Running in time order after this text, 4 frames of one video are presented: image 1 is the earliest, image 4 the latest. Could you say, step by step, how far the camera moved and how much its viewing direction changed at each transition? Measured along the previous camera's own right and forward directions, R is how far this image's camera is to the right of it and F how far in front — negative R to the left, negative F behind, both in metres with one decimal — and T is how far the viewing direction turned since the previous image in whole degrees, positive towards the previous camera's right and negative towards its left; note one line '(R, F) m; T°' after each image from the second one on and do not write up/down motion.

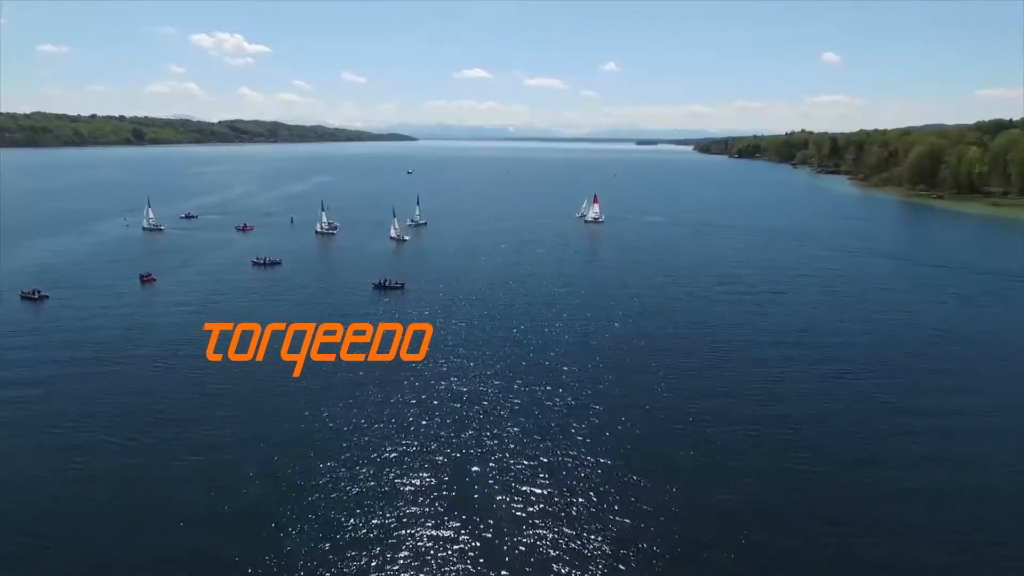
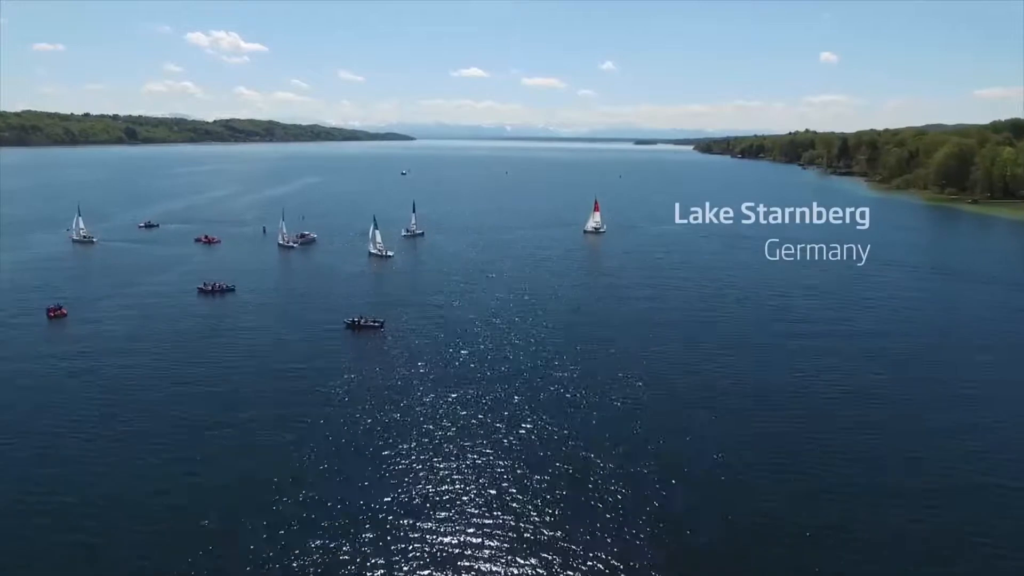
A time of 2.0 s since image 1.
(-0.2, +7.5) m; 0°
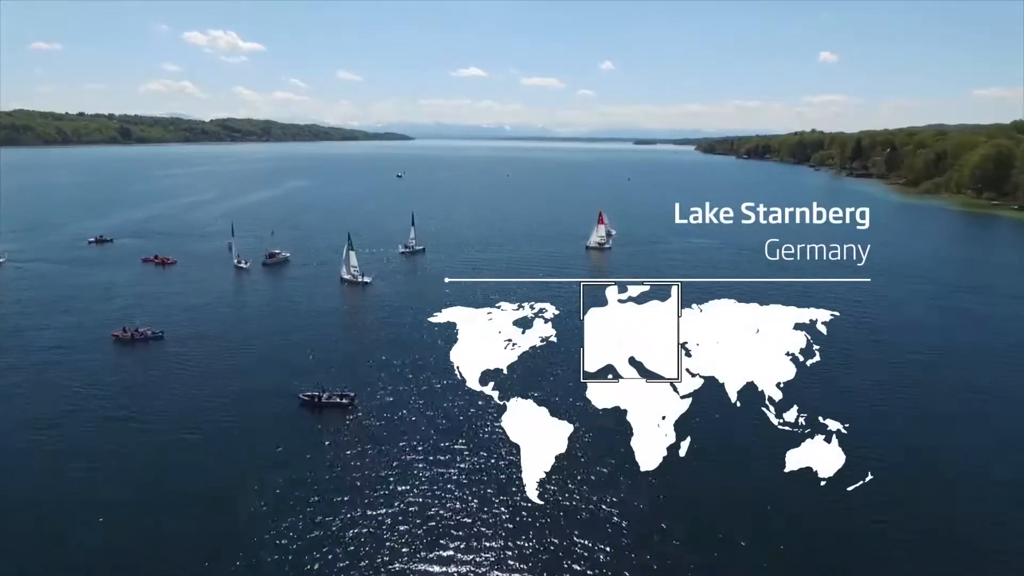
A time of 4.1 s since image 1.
(-0.5, +8.0) m; 0°
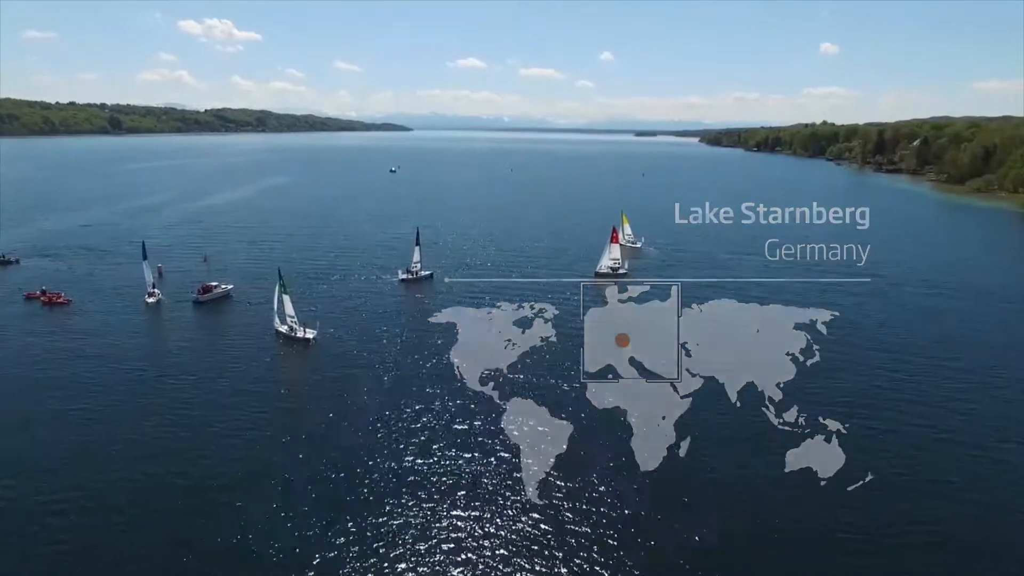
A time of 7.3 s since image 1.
(-0.7, +11.4) m; 0°
